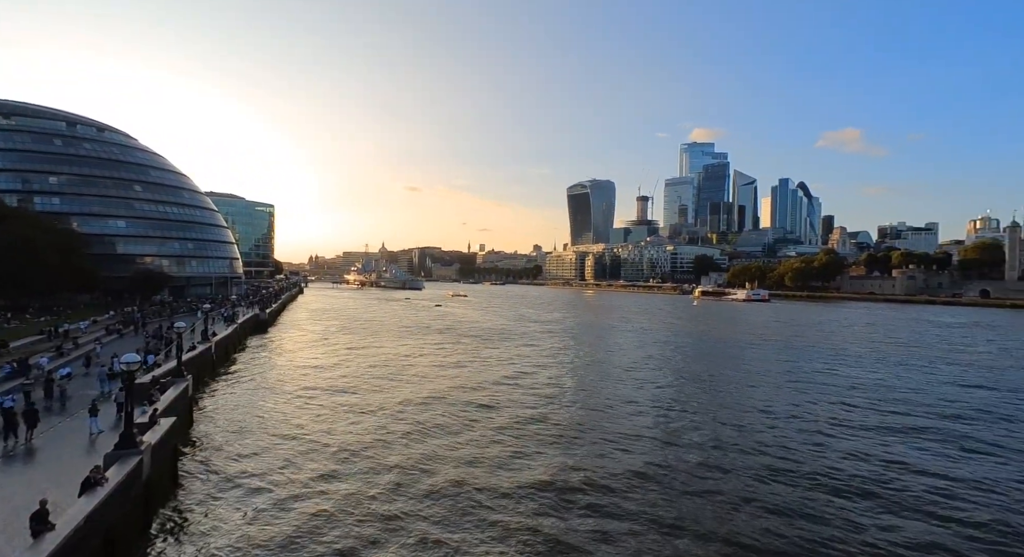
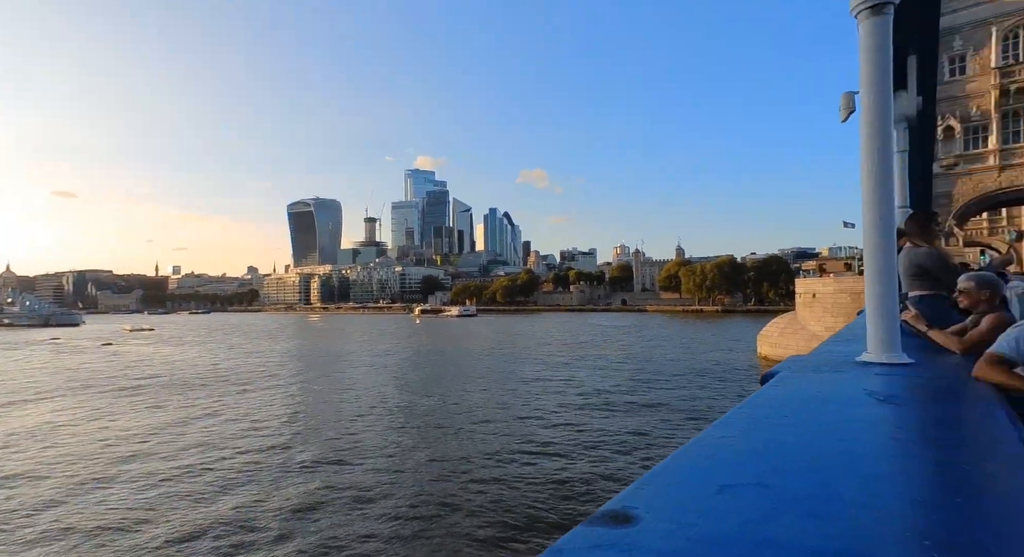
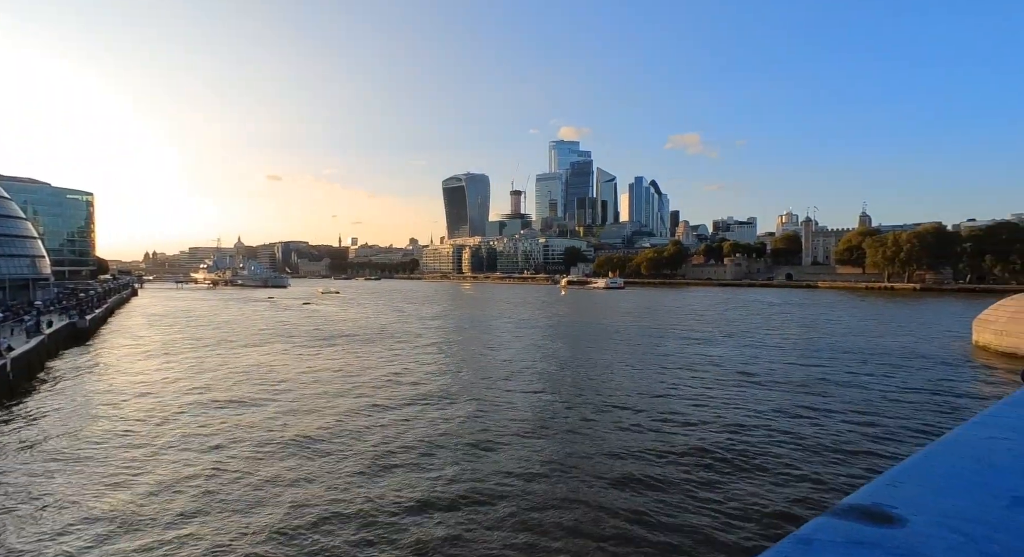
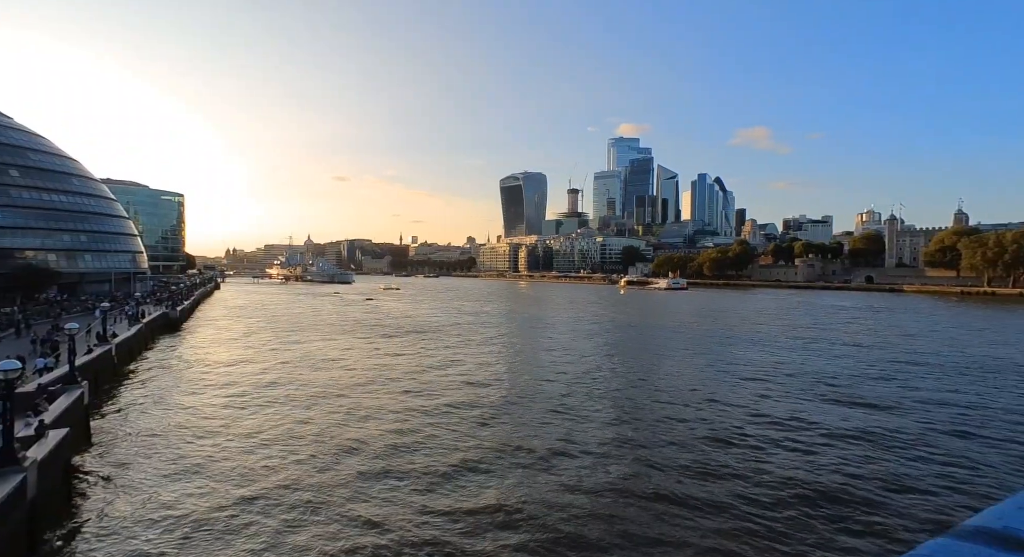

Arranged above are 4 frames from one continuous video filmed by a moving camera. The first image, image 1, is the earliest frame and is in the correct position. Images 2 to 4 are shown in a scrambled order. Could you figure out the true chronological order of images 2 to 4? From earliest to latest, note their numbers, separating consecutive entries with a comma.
4, 3, 2
